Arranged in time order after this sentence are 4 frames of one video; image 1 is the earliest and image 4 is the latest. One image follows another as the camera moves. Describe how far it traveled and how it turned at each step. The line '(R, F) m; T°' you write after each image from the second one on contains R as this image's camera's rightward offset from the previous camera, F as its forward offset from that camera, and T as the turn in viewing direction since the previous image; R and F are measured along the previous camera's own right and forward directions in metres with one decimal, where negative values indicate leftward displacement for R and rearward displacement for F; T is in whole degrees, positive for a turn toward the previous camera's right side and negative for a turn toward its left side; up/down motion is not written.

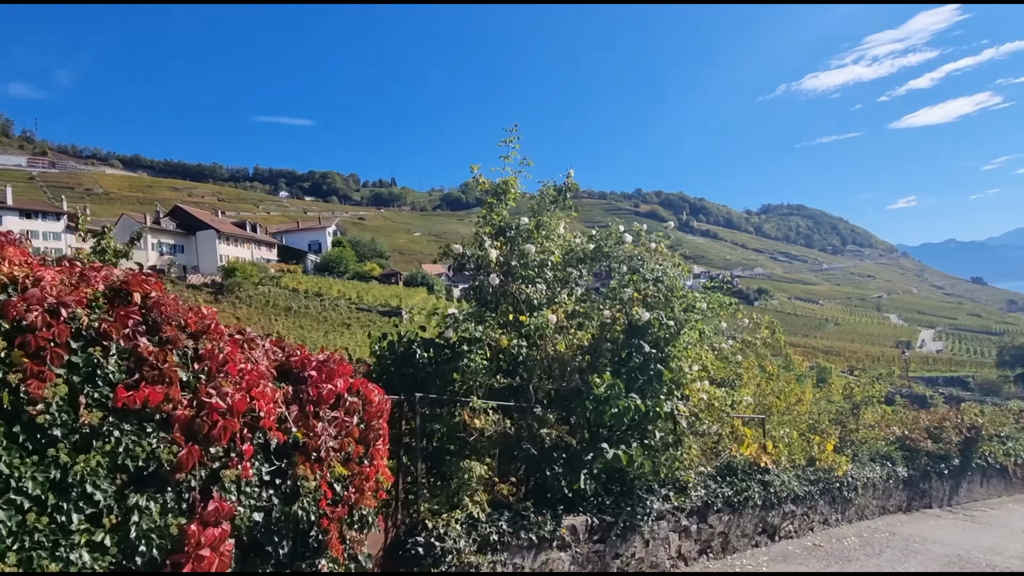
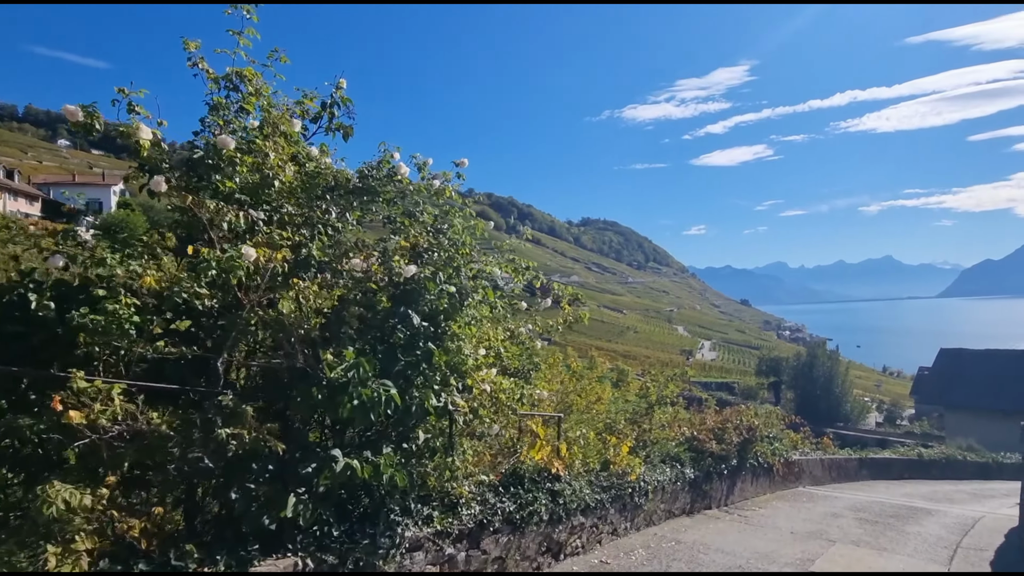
(+0.7, +1.4) m; +17°
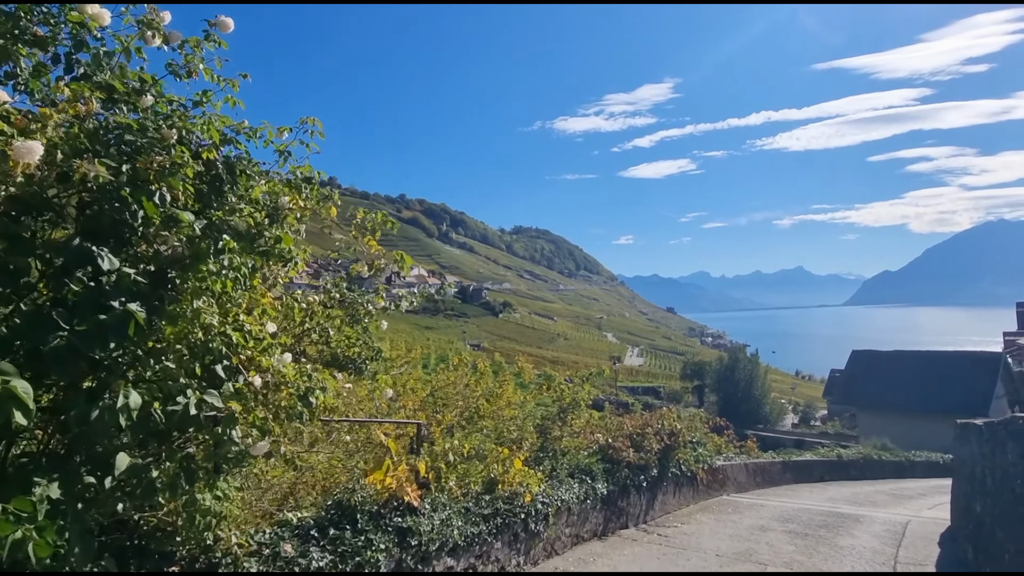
(+0.7, +1.5) m; +6°
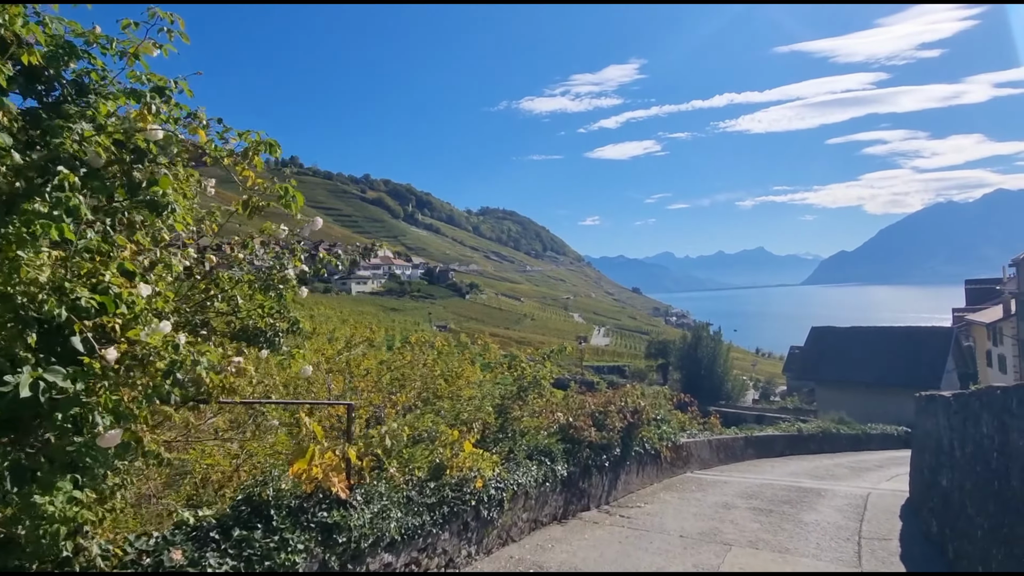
(+0.2, +0.5) m; +3°
